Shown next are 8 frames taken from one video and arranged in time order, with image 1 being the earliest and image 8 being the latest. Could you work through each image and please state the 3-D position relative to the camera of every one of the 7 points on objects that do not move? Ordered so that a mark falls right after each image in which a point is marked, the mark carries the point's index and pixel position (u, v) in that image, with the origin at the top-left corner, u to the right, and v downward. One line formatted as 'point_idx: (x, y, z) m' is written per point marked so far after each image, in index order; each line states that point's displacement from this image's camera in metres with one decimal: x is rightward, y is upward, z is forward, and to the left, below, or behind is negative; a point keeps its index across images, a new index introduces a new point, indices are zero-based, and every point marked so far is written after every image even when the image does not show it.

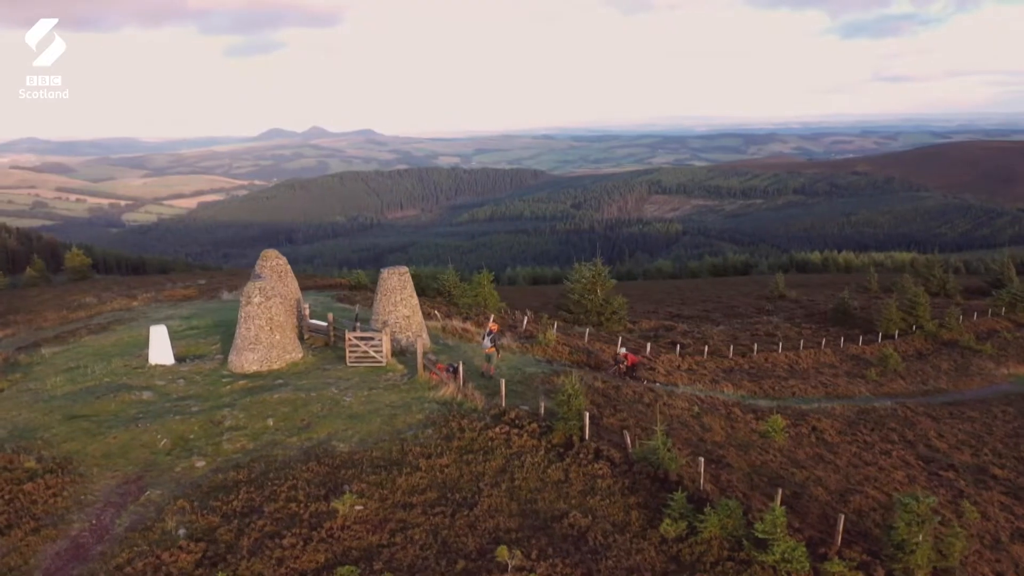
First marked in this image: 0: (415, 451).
0: (-1.9, -3.2, +16.6) m
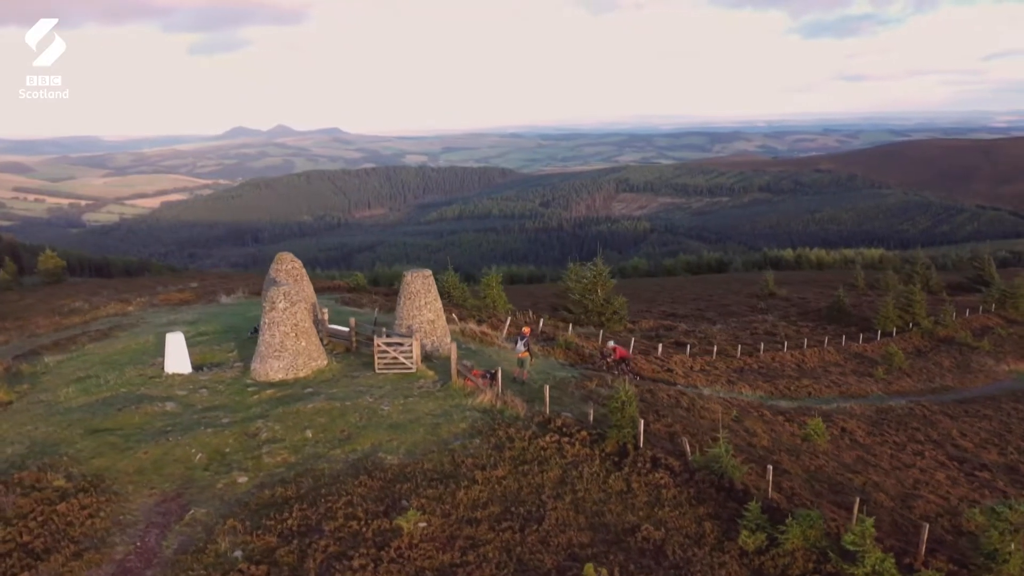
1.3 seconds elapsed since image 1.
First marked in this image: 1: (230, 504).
0: (-0.8, -3.3, +15.9) m
1: (-5.1, -3.9, +14.9) m
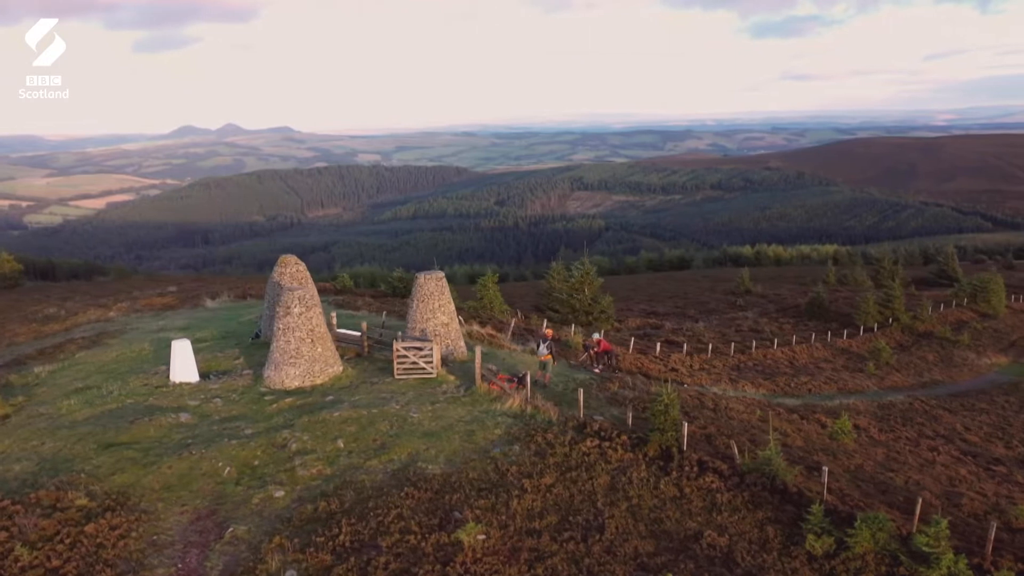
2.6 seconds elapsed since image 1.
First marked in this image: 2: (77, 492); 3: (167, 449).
0: (0.0, -3.4, +15.5) m
1: (-4.1, -4.0, +14.2) m
2: (-8.0, -3.7, +15.2) m
3: (-7.0, -3.3, +16.9) m
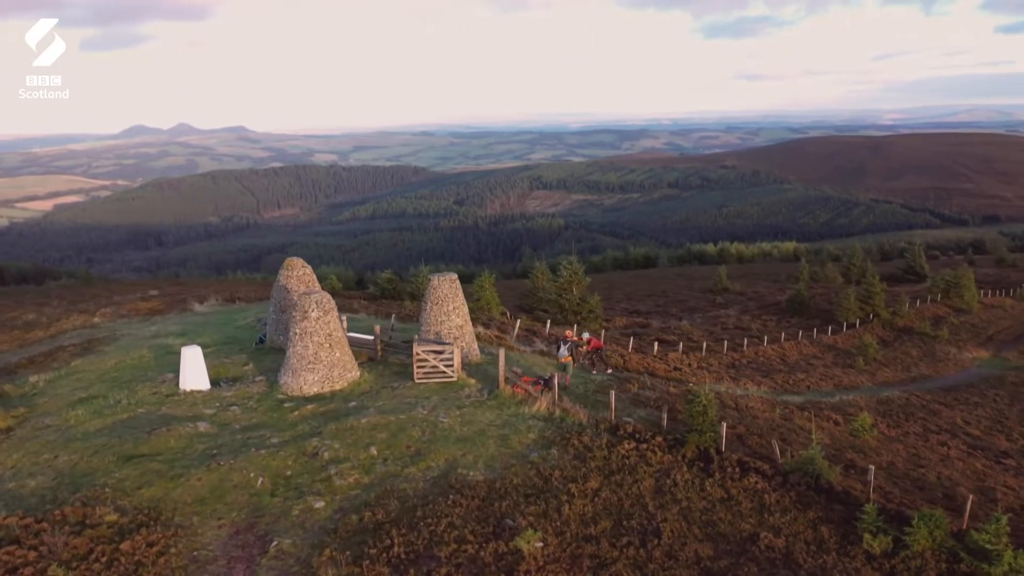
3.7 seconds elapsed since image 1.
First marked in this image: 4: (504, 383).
0: (+0.8, -3.4, +15.3) m
1: (-3.3, -4.1, +13.8) m
2: (-7.1, -3.9, +14.6) m
3: (-6.3, -3.4, +16.3) m
4: (-0.2, -2.3, +19.8) m
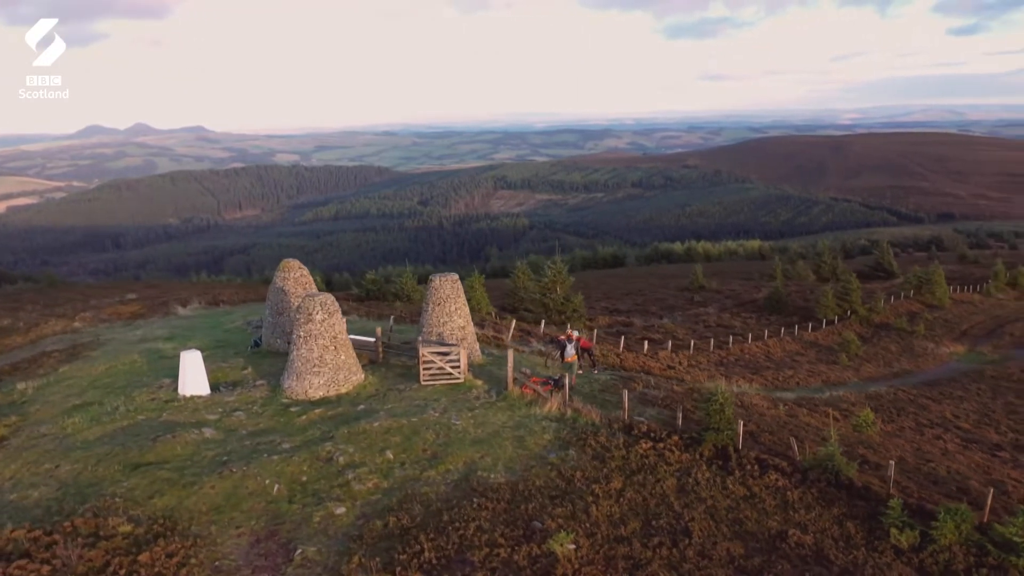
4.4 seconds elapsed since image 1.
0: (+1.2, -3.4, +15.2) m
1: (-2.8, -4.1, +13.5) m
2: (-6.7, -3.9, +14.1) m
3: (-5.9, -3.4, +15.9) m
4: (0.0, -2.3, +19.7) m
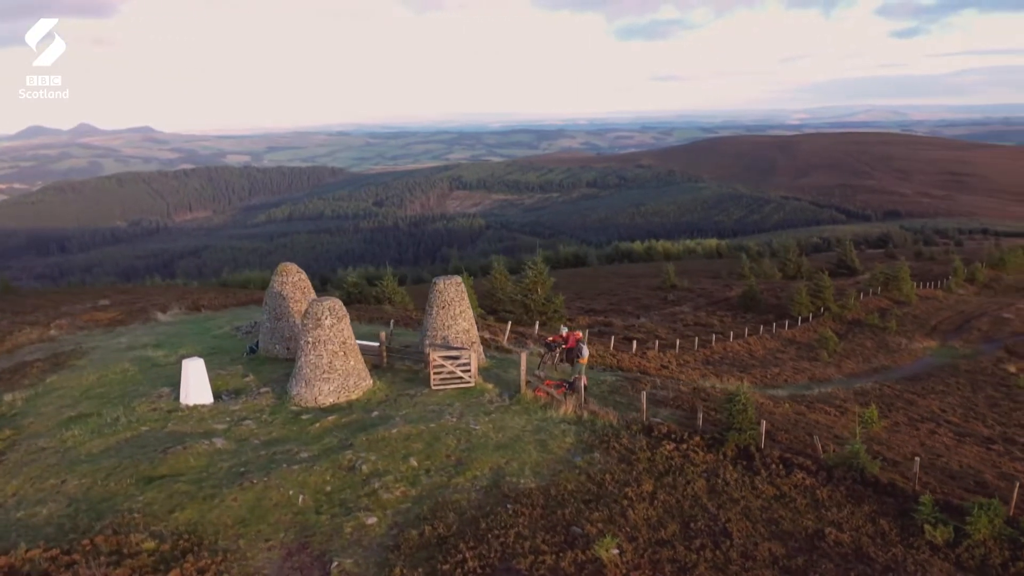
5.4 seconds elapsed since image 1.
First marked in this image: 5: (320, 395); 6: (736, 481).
0: (+1.8, -3.5, +15.1) m
1: (-2.2, -4.2, +13.2) m
2: (-6.1, -4.0, +13.6) m
3: (-5.4, -3.6, +15.4) m
4: (+0.3, -2.3, +19.5) m
5: (-4.3, -2.4, +18.8) m
6: (+4.1, -3.5, +15.2) m
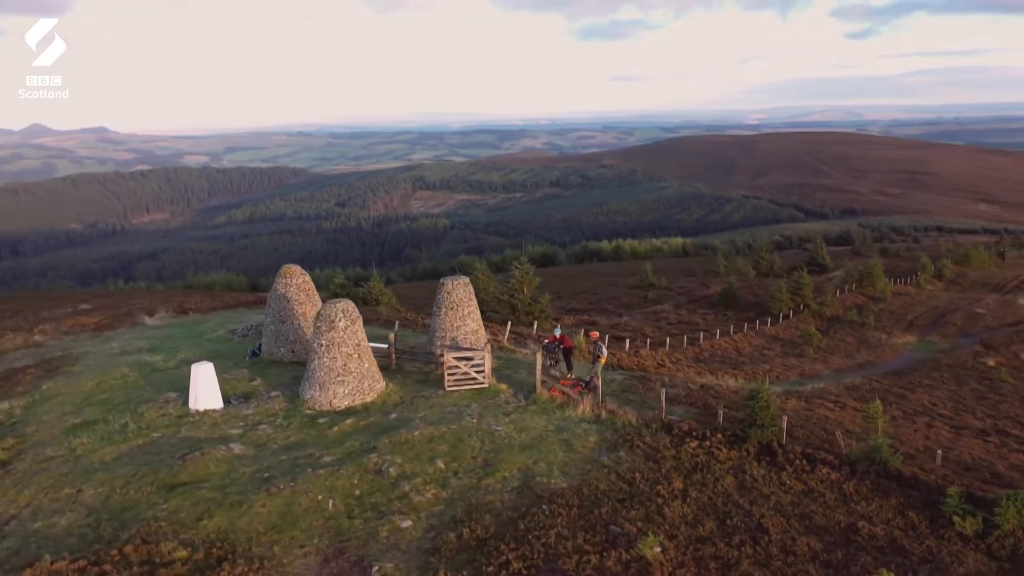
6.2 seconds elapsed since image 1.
0: (+2.3, -3.4, +15.1) m
1: (-1.5, -4.2, +13.1) m
2: (-5.5, -4.1, +13.3) m
3: (-4.9, -3.6, +15.1) m
4: (+0.6, -2.3, +19.5) m
5: (-3.9, -2.5, +18.5) m
6: (+4.6, -3.5, +15.4) m
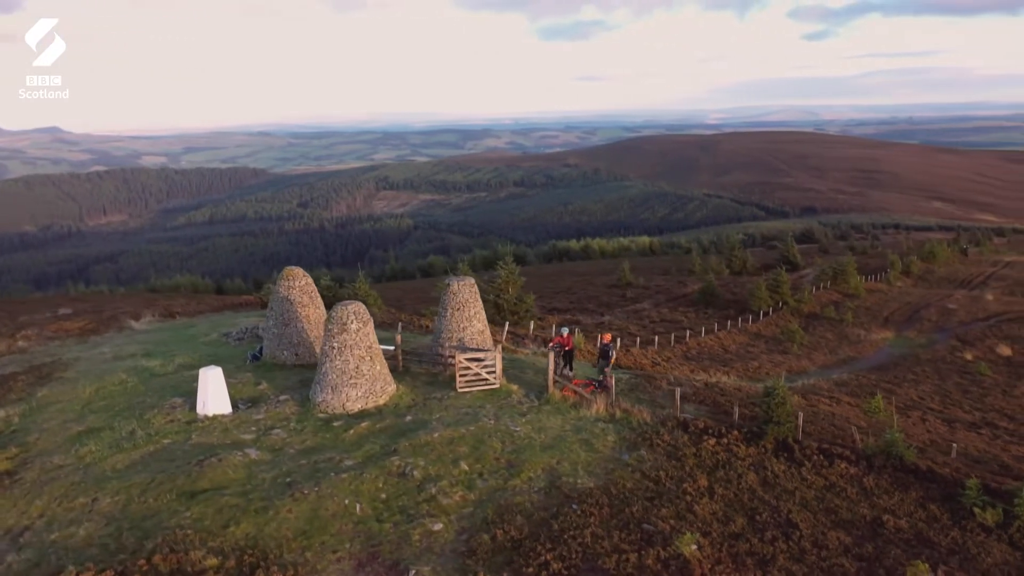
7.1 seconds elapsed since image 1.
0: (+2.8, -3.4, +15.2) m
1: (-1.0, -4.2, +13.0) m
2: (-4.9, -4.1, +13.1) m
3: (-4.4, -3.7, +14.9) m
4: (+0.9, -2.3, +19.5) m
5: (-3.6, -2.5, +18.4) m
6: (+5.1, -3.5, +15.6) m
